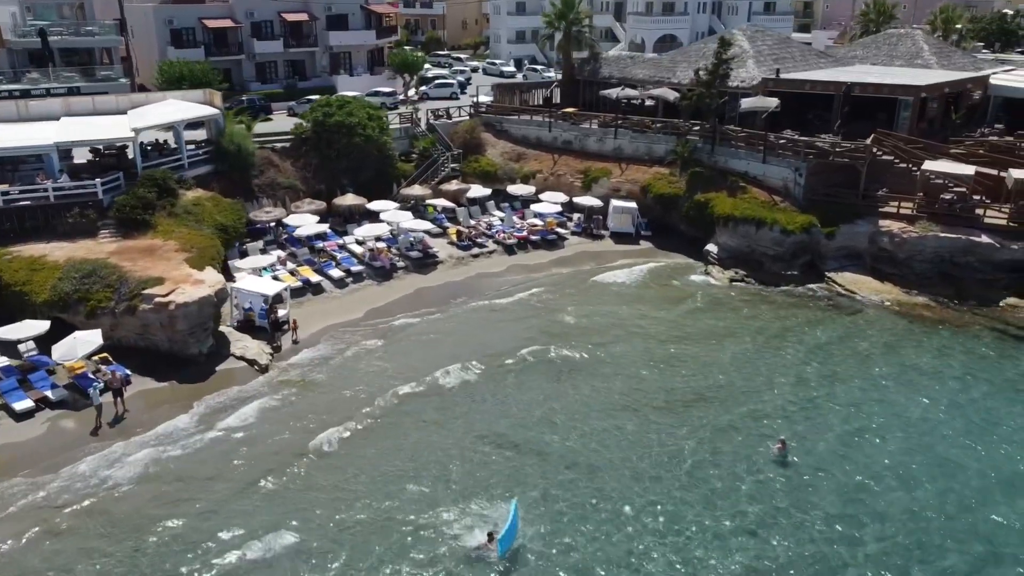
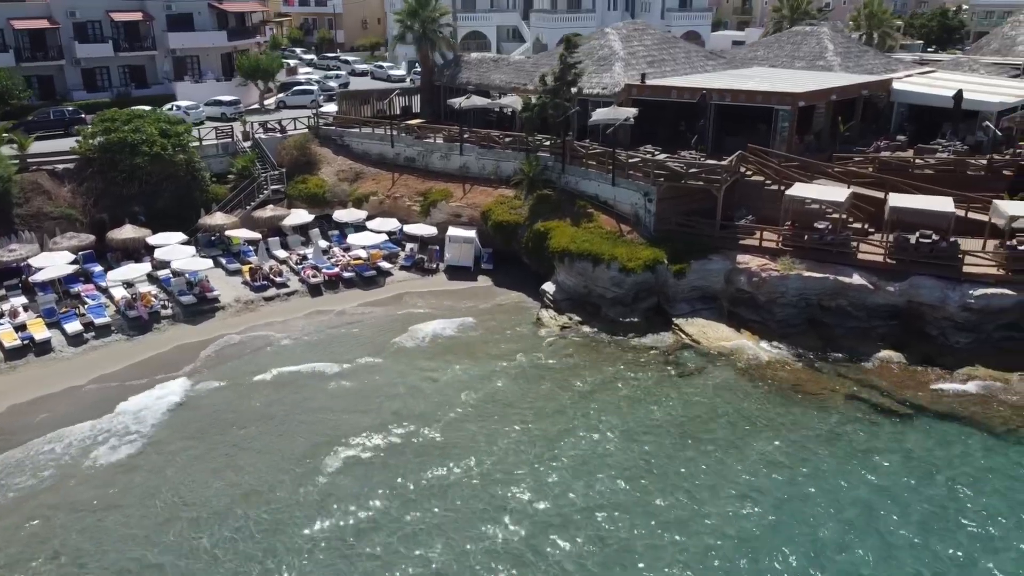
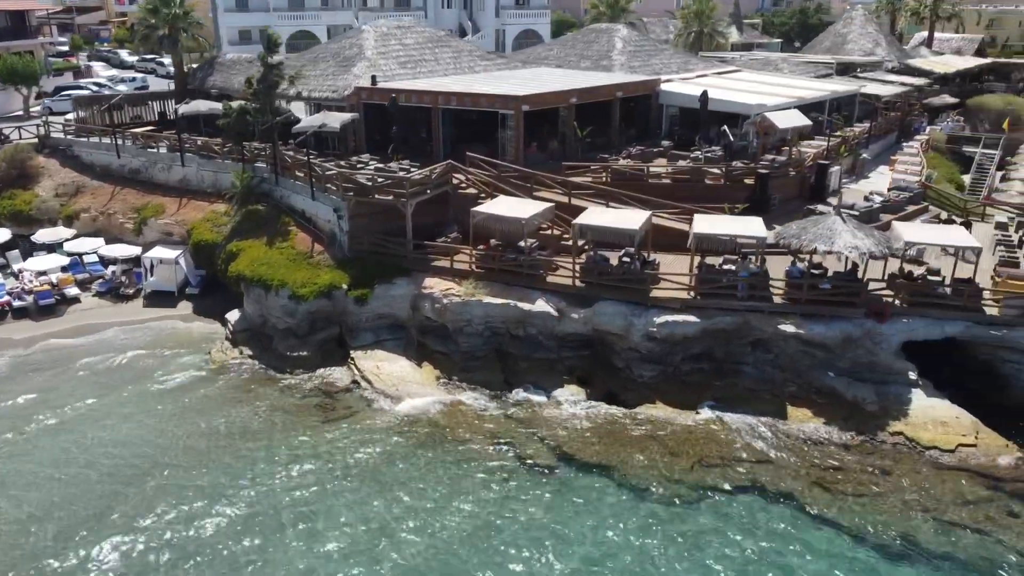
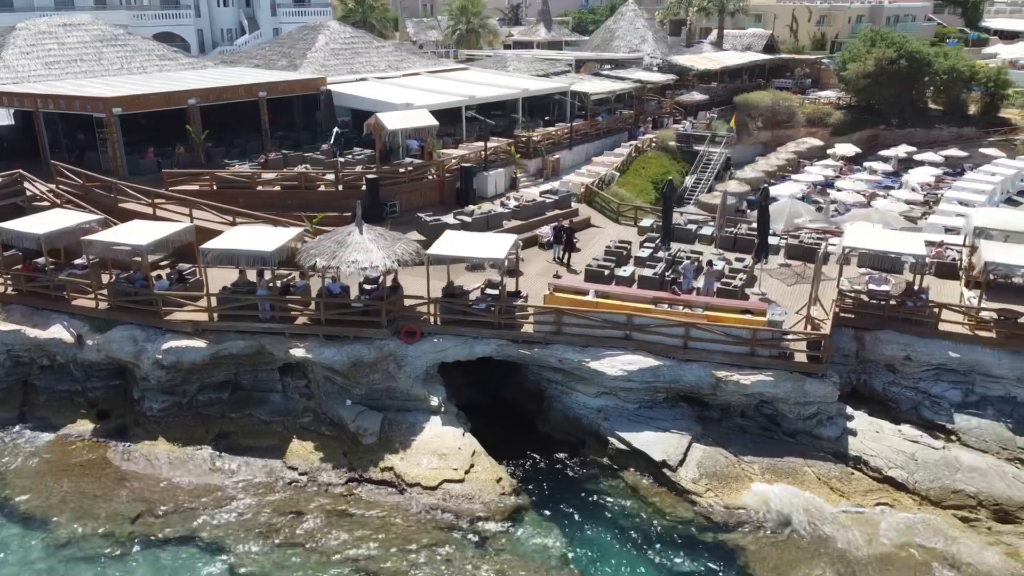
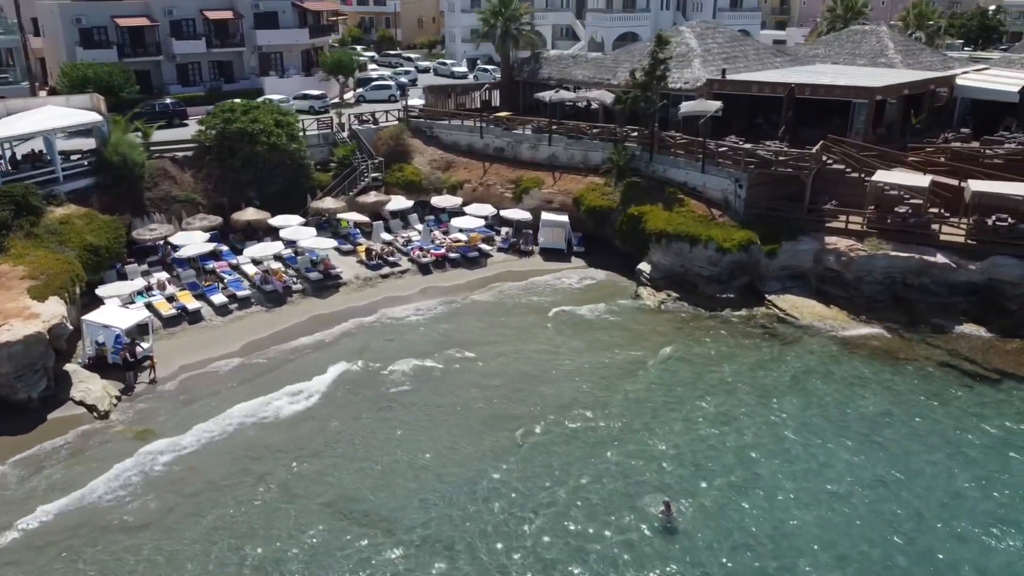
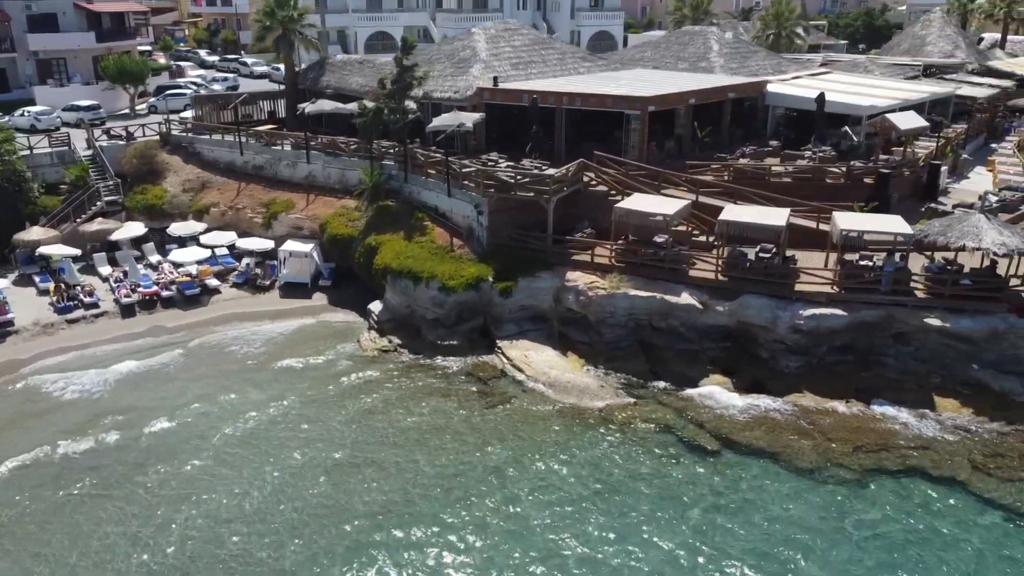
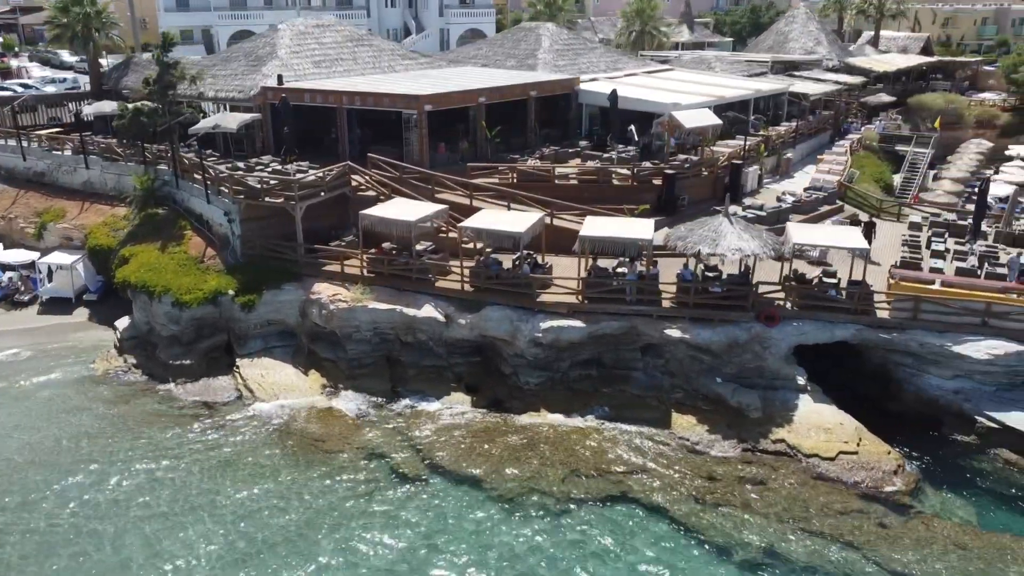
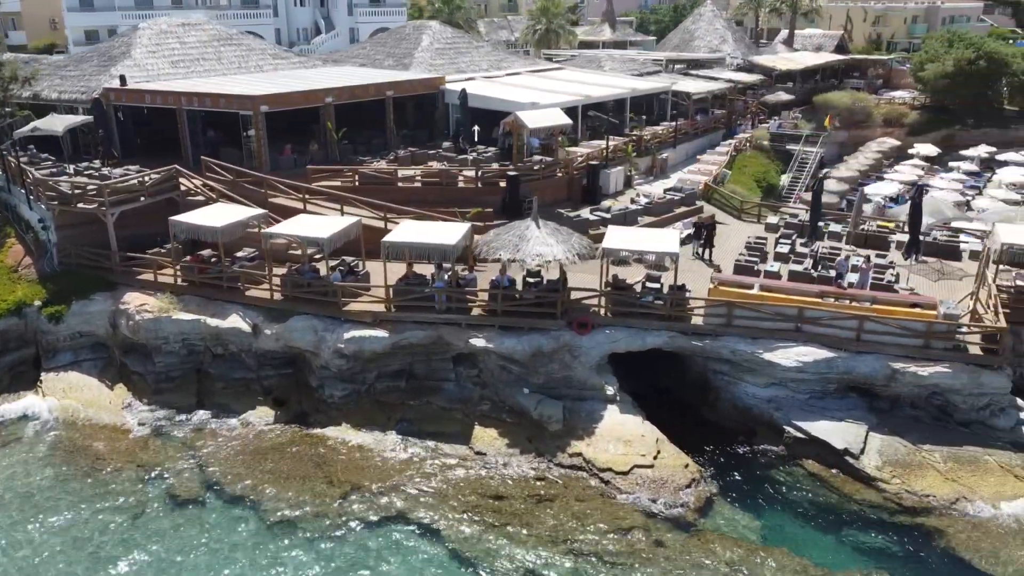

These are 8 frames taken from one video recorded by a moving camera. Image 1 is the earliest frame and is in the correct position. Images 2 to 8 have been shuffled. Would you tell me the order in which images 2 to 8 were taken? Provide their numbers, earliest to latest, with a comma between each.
5, 2, 6, 3, 7, 8, 4
